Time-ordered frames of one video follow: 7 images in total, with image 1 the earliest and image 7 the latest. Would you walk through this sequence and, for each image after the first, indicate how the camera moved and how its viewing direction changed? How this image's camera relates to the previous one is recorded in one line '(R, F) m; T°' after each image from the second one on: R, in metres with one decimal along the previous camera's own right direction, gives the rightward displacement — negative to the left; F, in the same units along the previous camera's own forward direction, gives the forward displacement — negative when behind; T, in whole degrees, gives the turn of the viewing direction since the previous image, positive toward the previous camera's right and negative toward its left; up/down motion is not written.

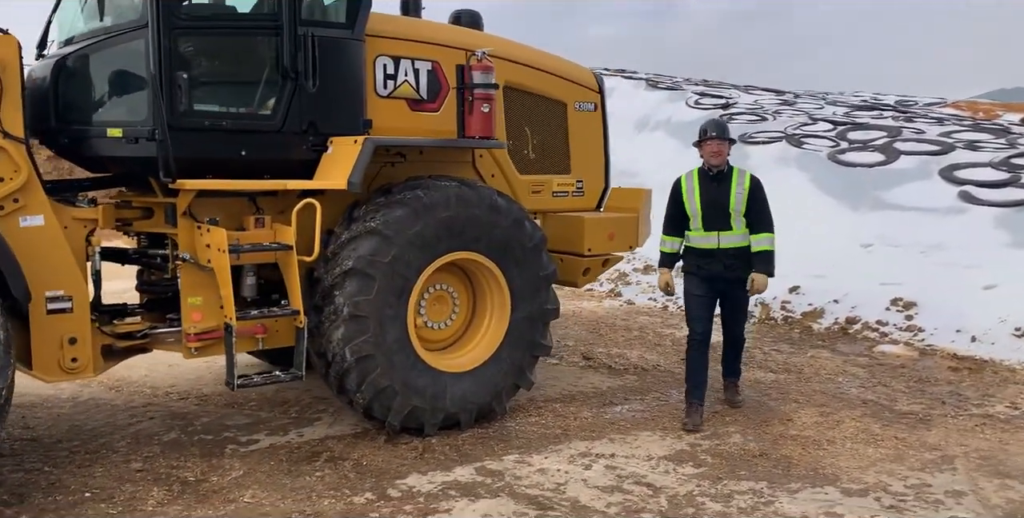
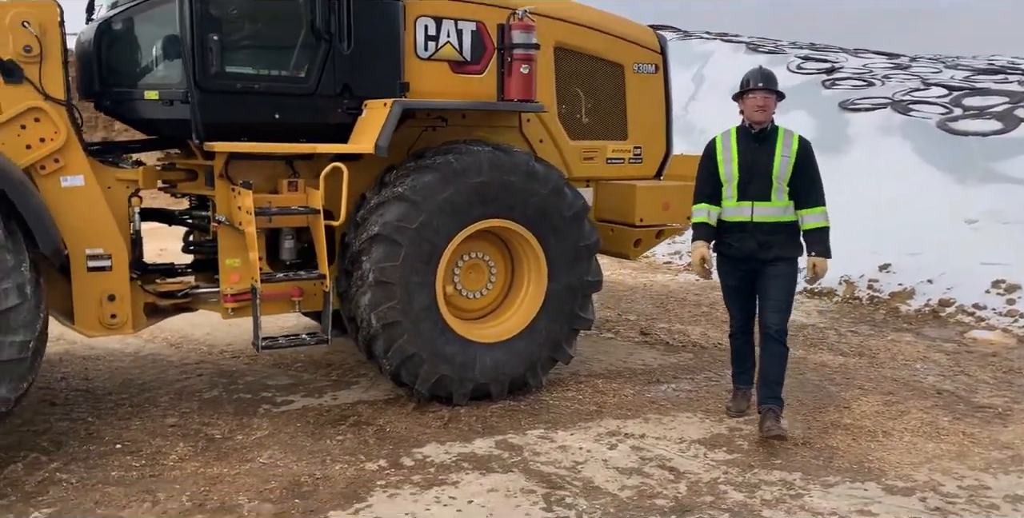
(+0.4, +0.2) m; -8°
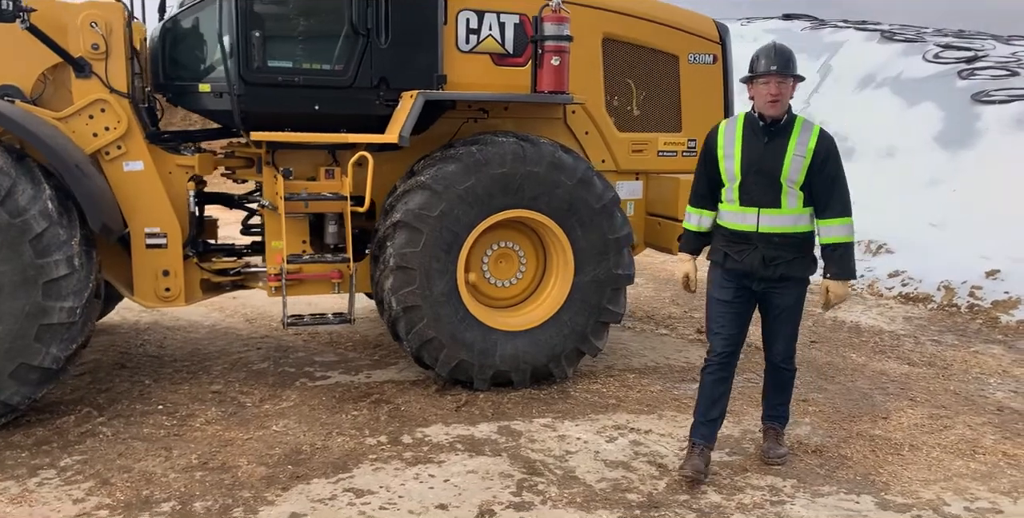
(+0.6, 0.0) m; -10°
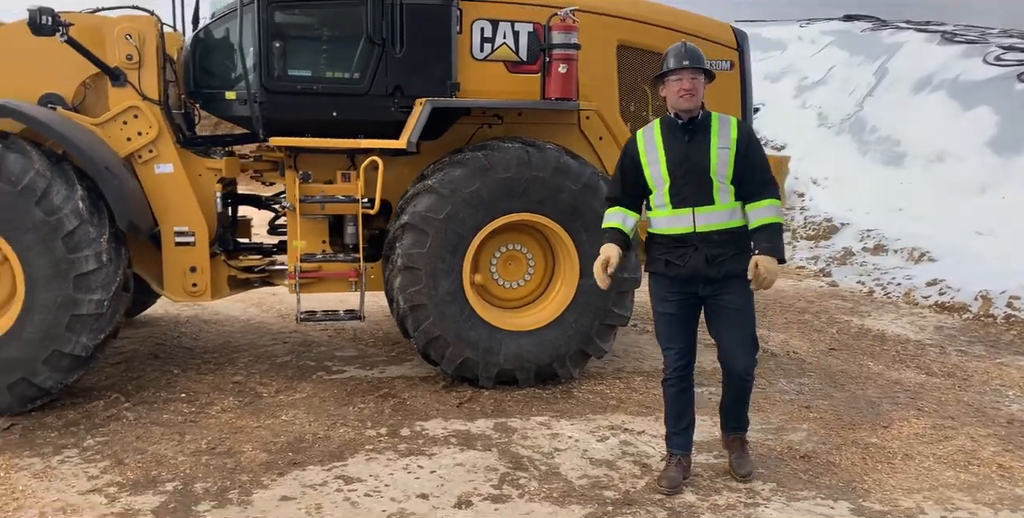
(+0.3, -0.1) m; -5°
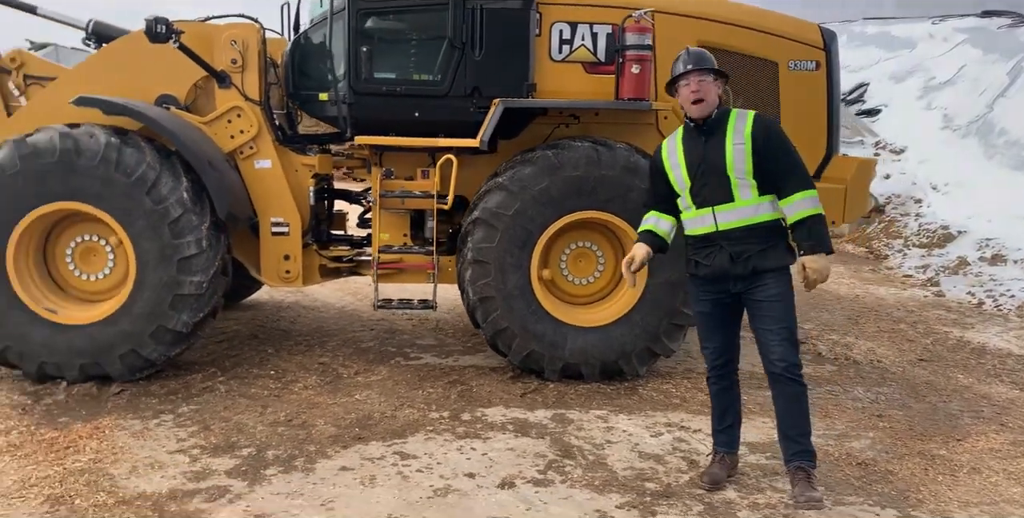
(+0.3, -0.1) m; -8°
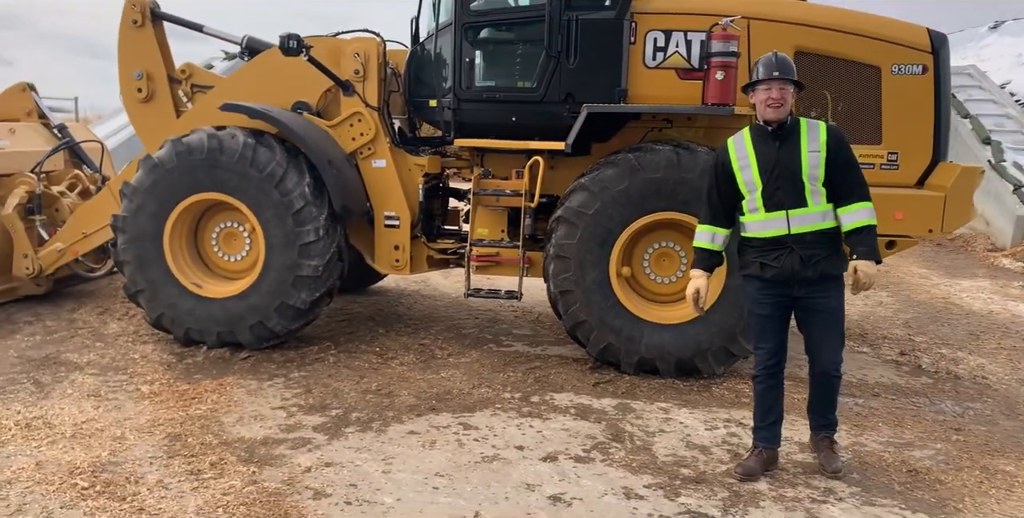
(+0.5, -0.3) m; -12°
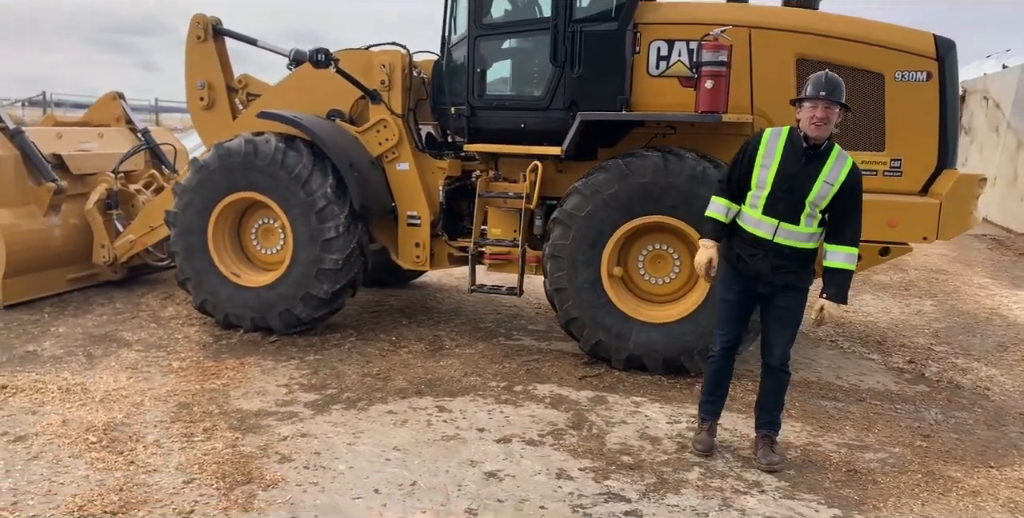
(+0.7, -0.3) m; -8°
